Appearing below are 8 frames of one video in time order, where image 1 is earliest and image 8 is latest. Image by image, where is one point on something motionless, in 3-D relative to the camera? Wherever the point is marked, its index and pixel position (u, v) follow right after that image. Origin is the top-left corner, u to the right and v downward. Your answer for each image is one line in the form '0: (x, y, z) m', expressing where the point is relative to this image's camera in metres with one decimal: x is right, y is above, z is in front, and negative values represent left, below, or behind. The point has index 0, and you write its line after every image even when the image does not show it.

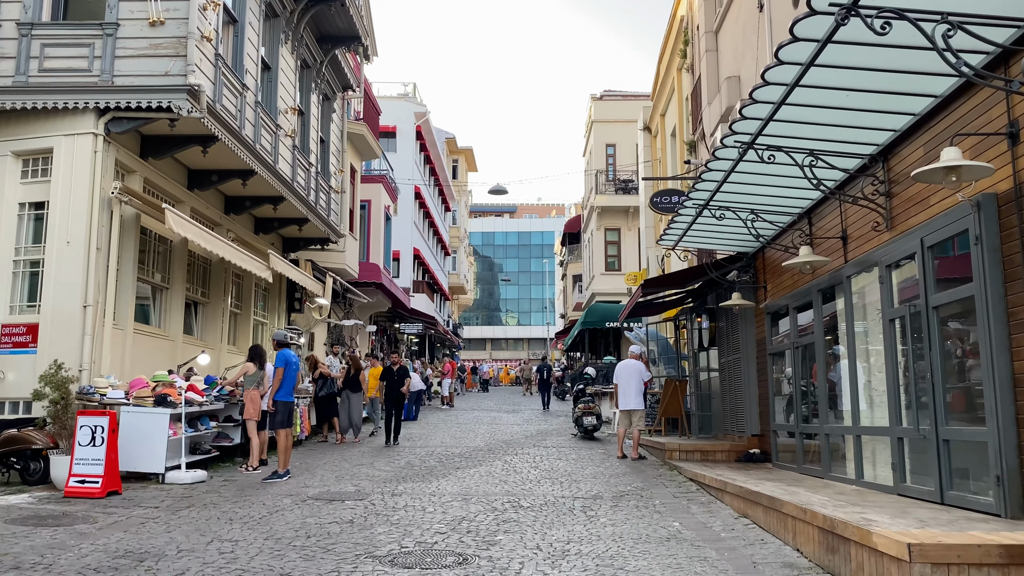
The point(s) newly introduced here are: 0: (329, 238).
0: (-4.0, +1.1, +19.0) m
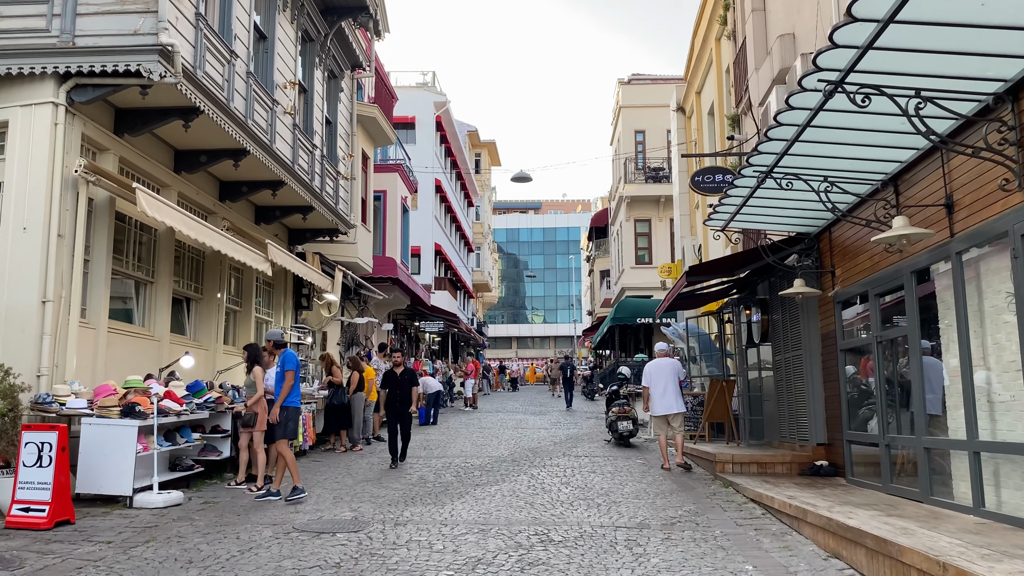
0: (-3.5, +1.2, +17.5) m
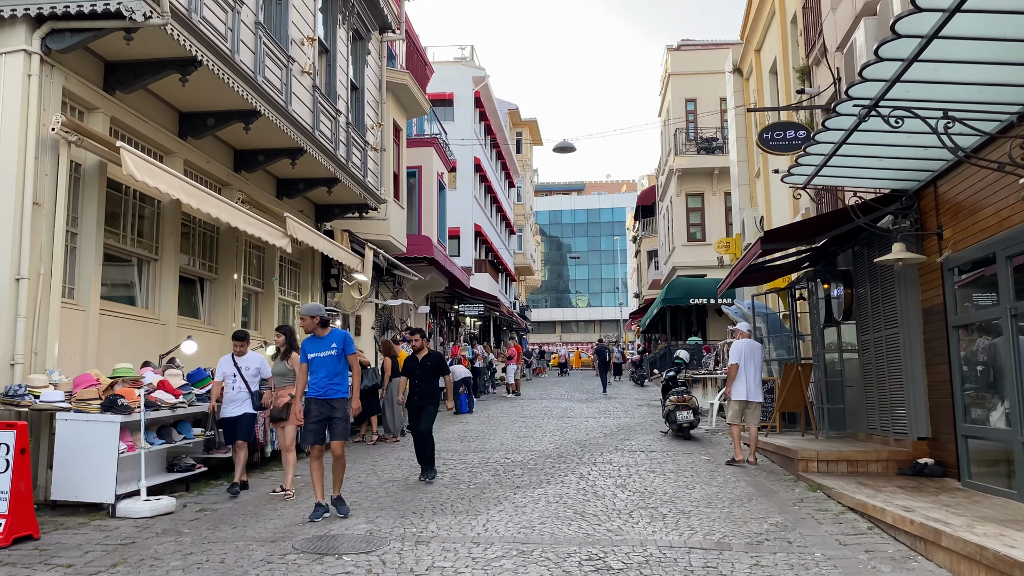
0: (-2.7, +1.6, +16.2) m
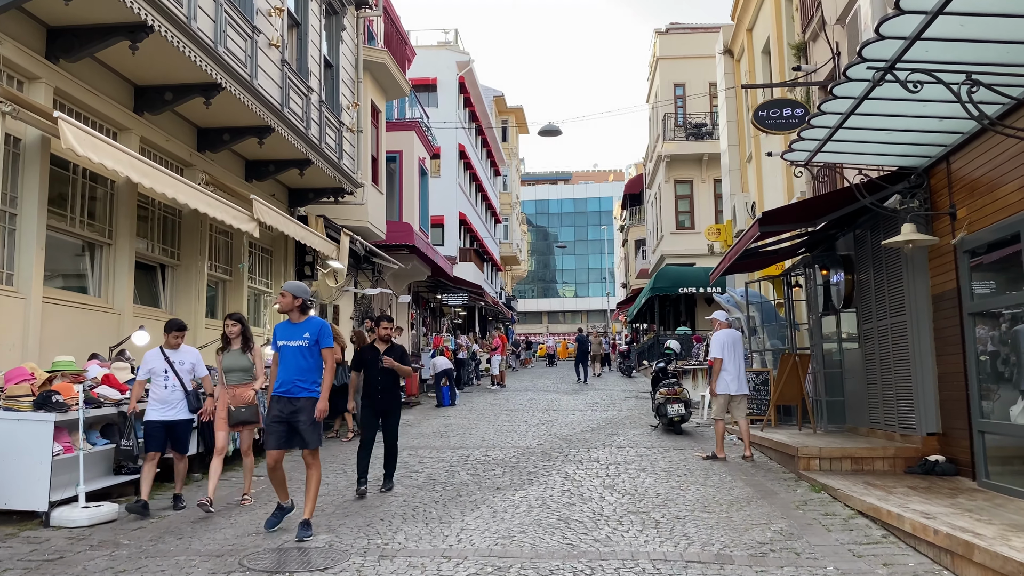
0: (-3.0, +1.8, +15.4) m
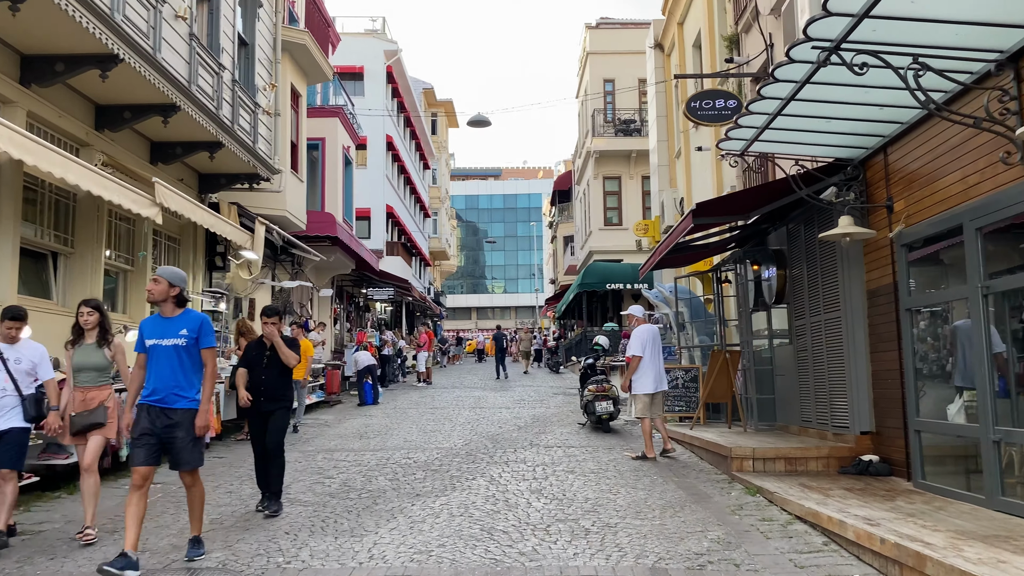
0: (-4.3, +2.0, +14.6) m
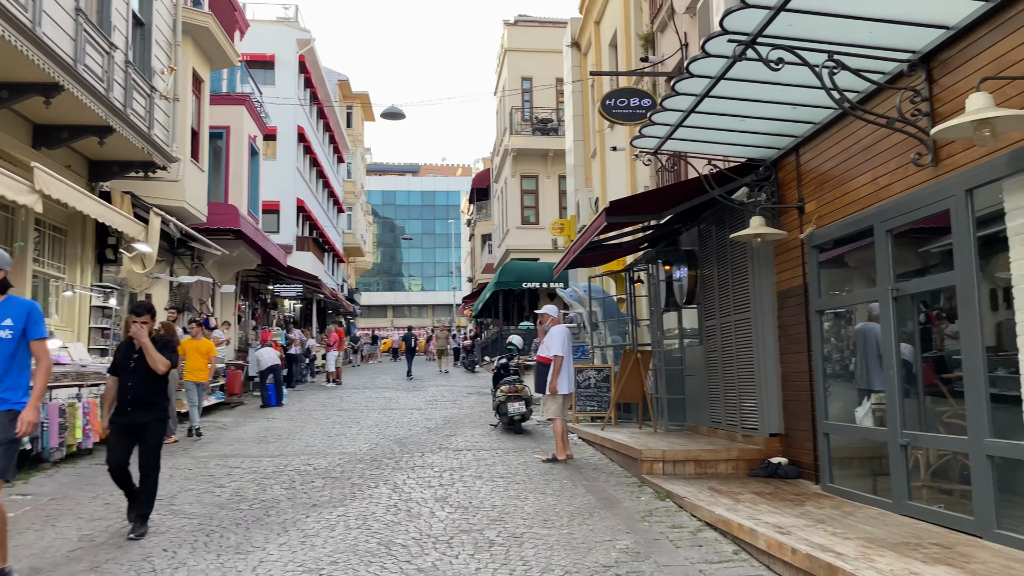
0: (-5.7, +2.0, +13.8) m
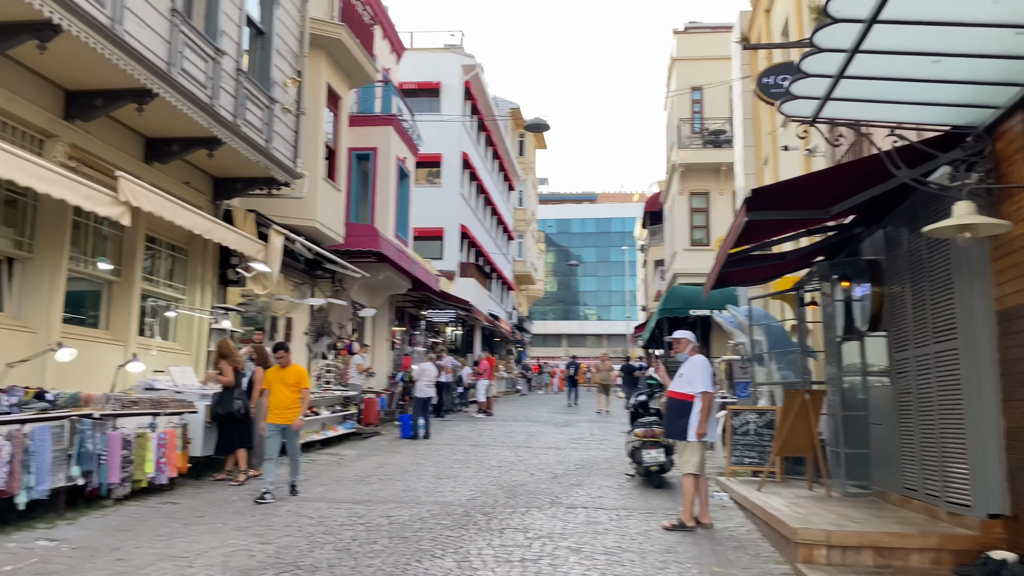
0: (-3.6, +1.7, +13.1) m
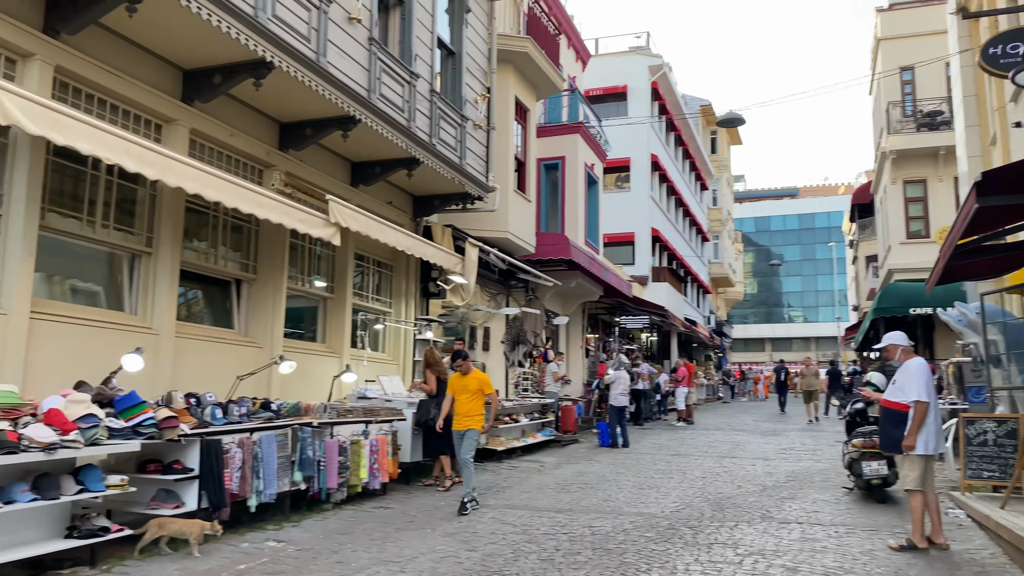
0: (-0.7, +1.5, +13.4) m
